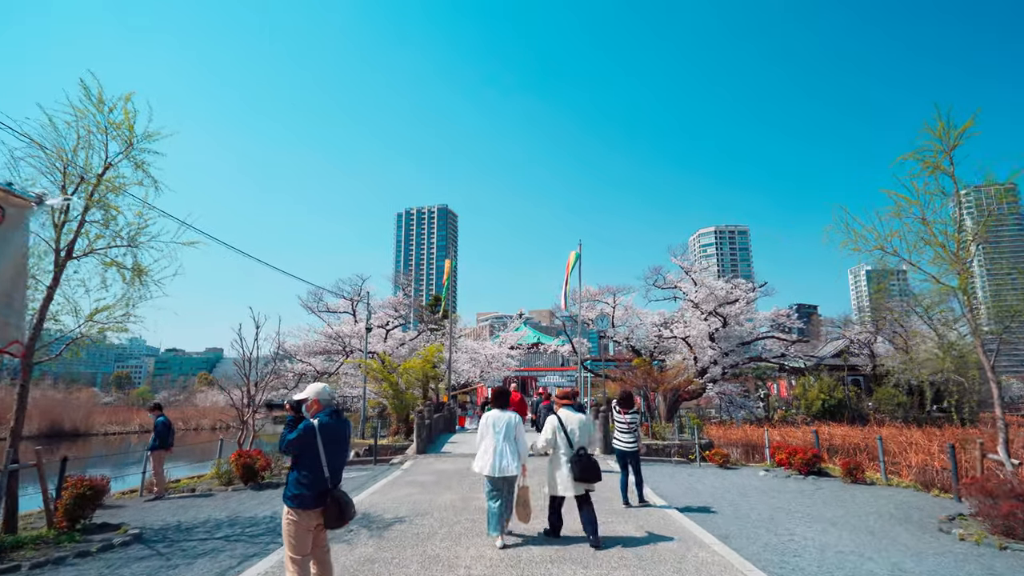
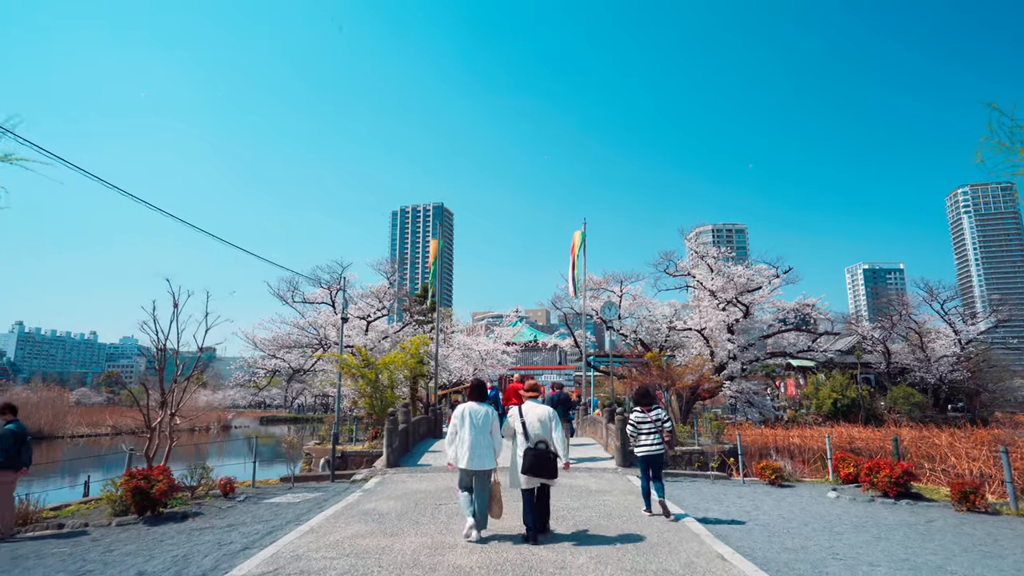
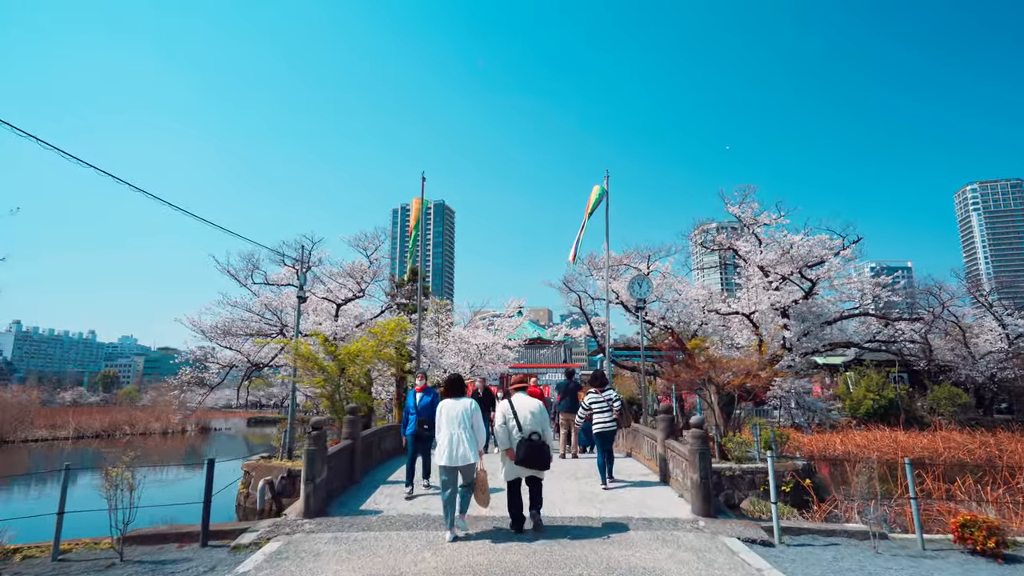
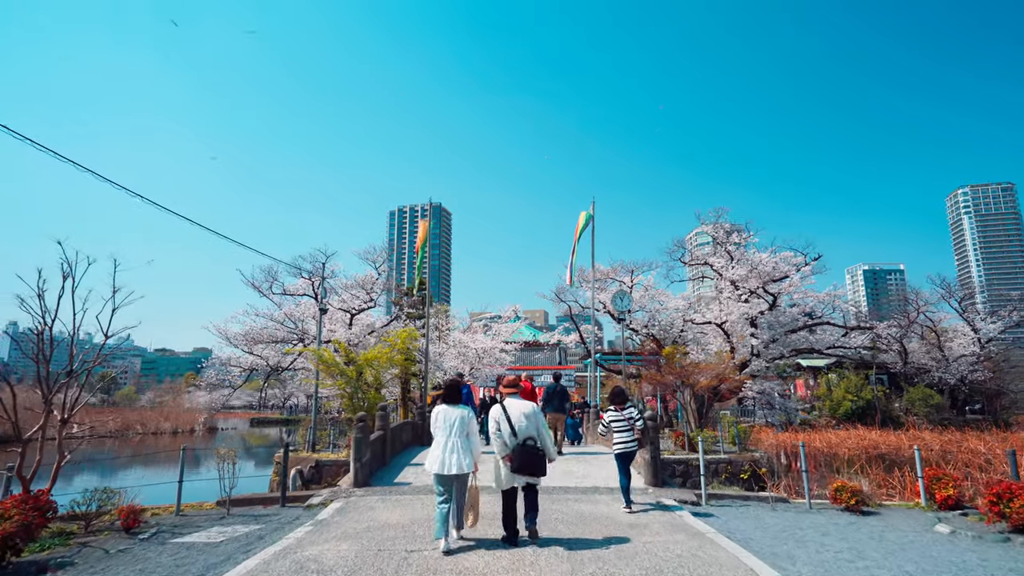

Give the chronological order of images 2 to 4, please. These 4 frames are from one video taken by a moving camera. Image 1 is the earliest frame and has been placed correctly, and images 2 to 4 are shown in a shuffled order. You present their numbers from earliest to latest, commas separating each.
2, 4, 3
